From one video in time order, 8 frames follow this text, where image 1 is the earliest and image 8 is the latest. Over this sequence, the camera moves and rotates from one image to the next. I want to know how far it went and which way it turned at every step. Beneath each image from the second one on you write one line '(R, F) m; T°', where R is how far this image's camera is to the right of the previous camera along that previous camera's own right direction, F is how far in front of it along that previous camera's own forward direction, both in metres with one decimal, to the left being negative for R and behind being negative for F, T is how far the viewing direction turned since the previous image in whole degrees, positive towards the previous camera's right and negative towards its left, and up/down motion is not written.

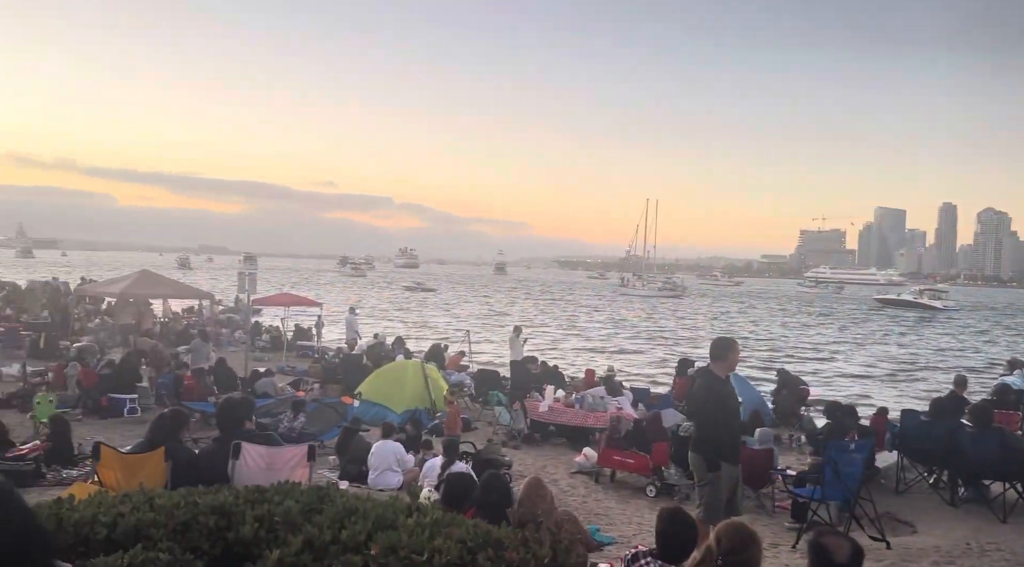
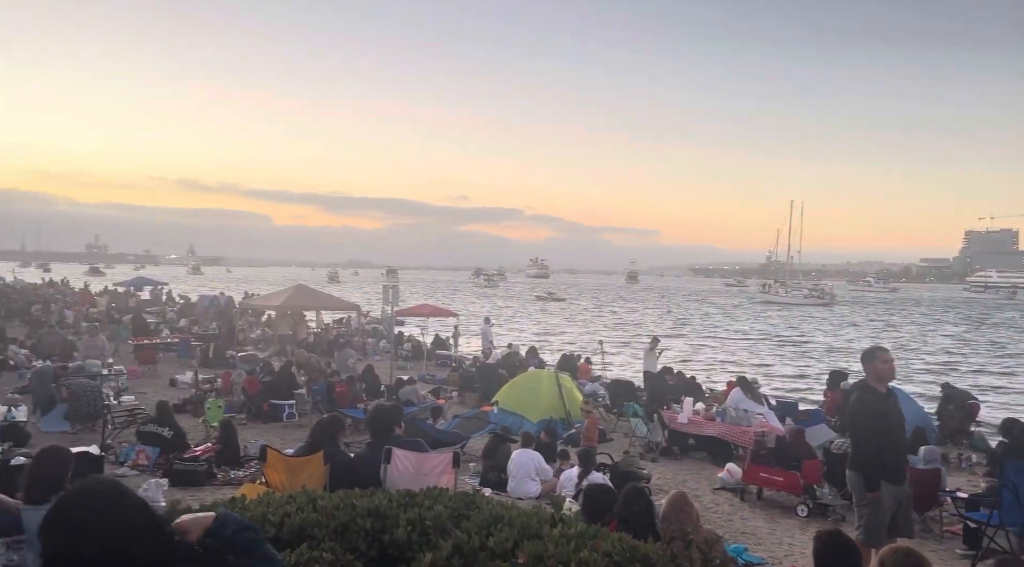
(0.0, 0.0) m; -10°
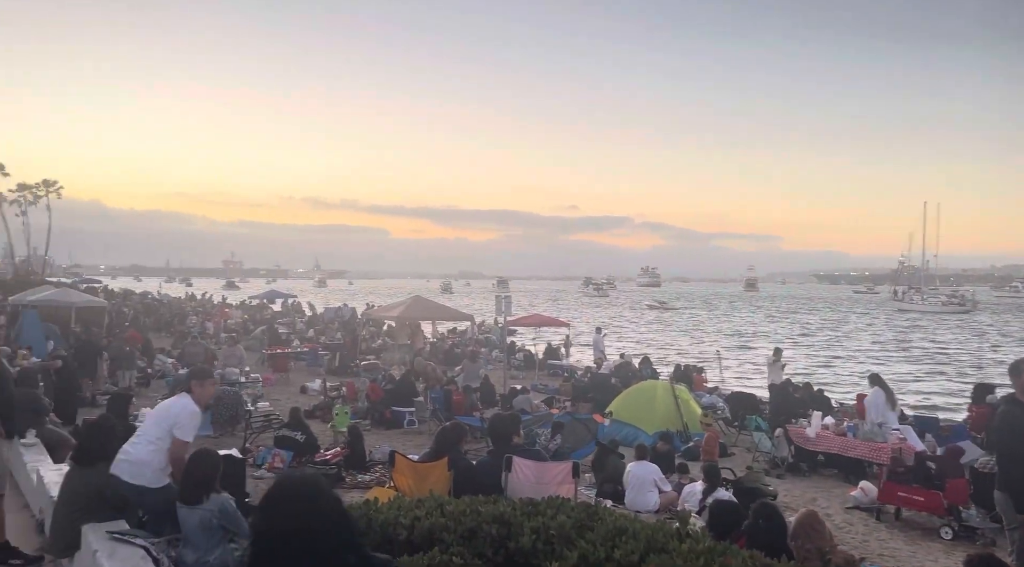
(-0.1, 0.0) m; -8°
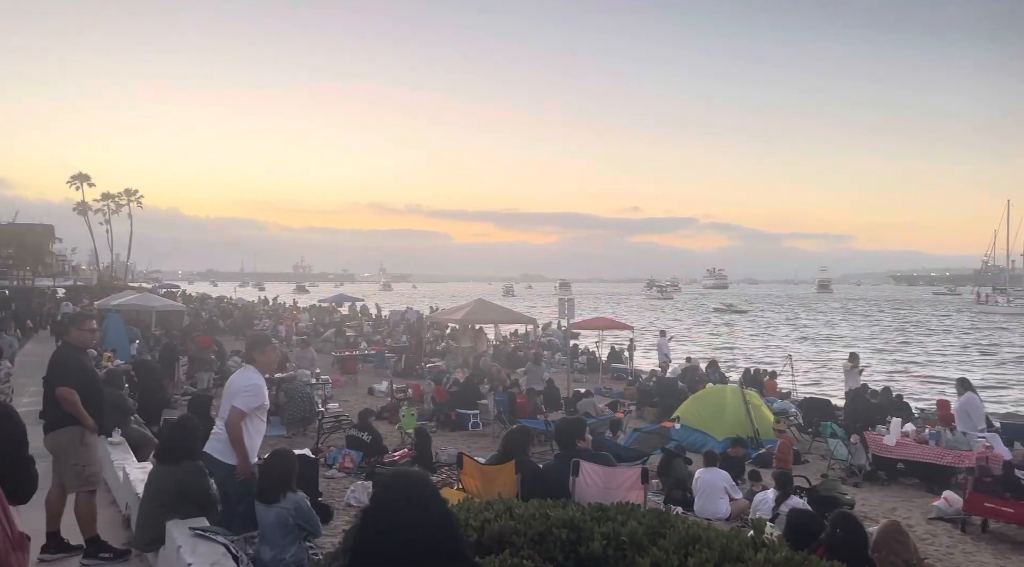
(0.0, 0.0) m; -4°
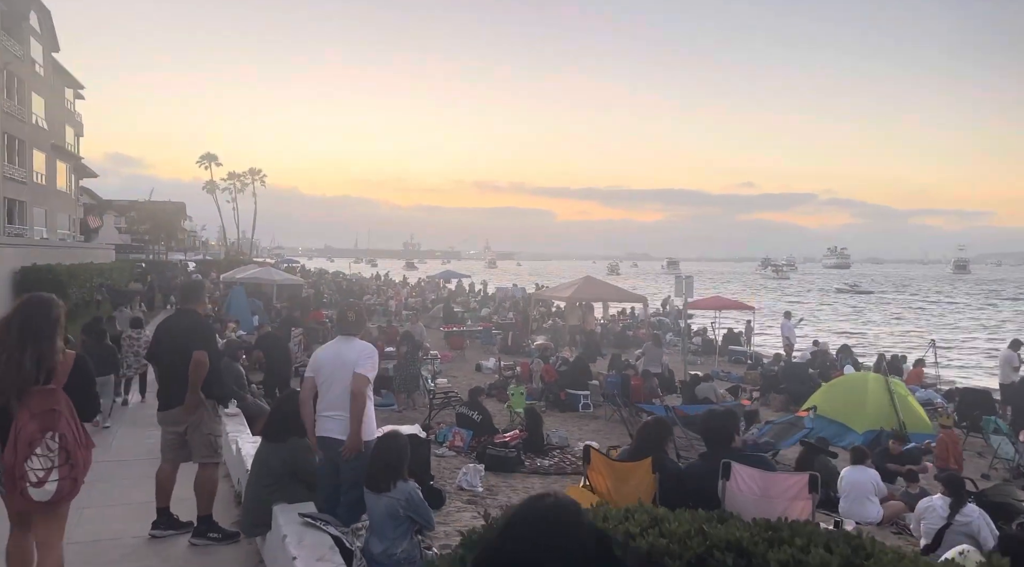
(-0.2, +0.7) m; -8°
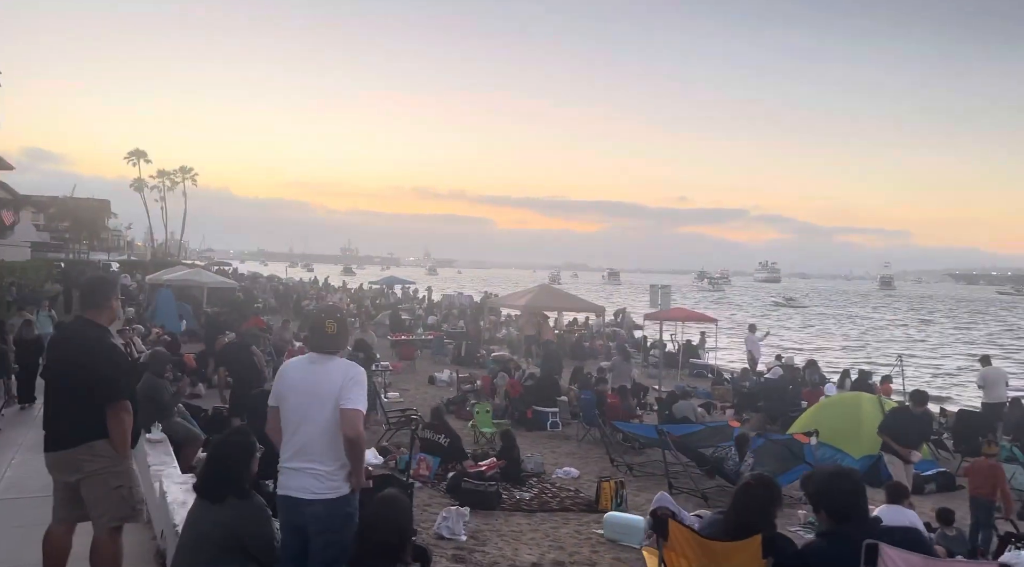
(-0.5, +1.4) m; +4°
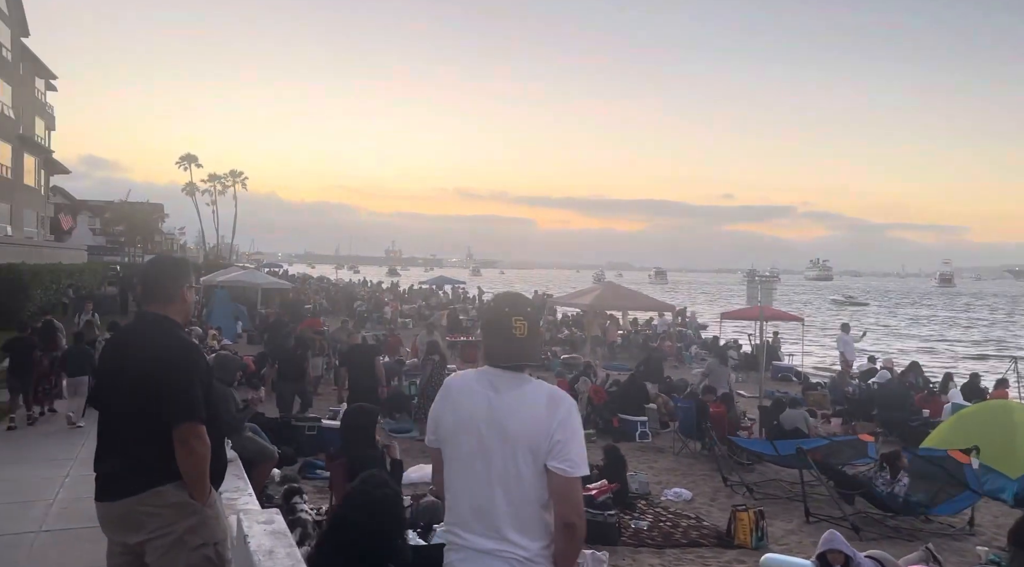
(-0.7, +1.3) m; -3°
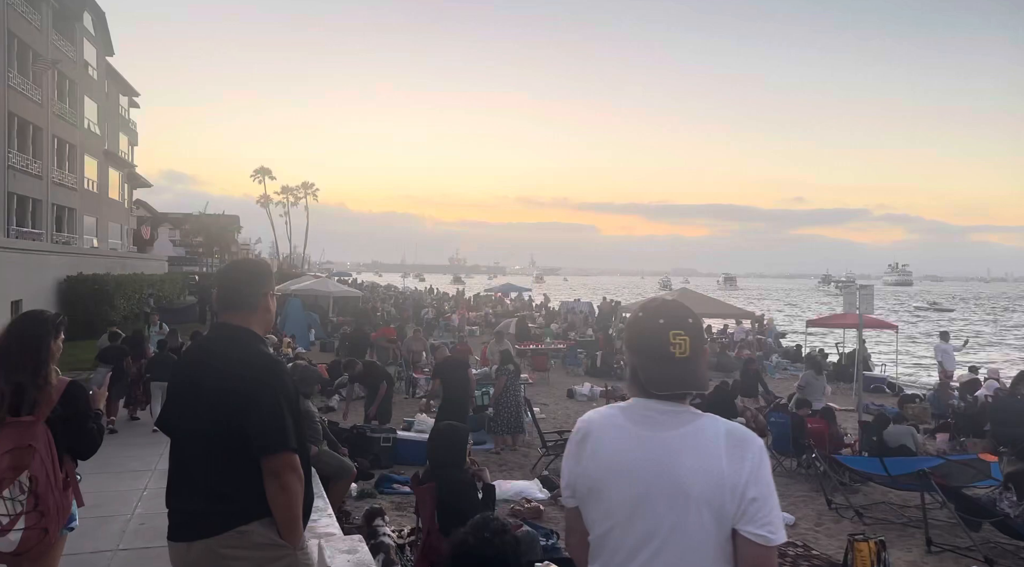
(-0.2, +0.5) m; -5°
